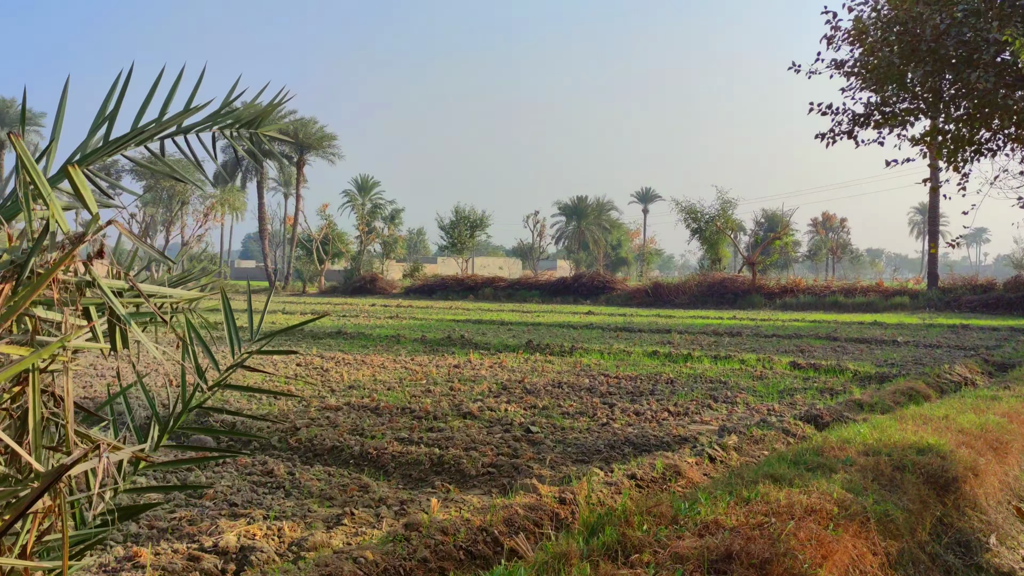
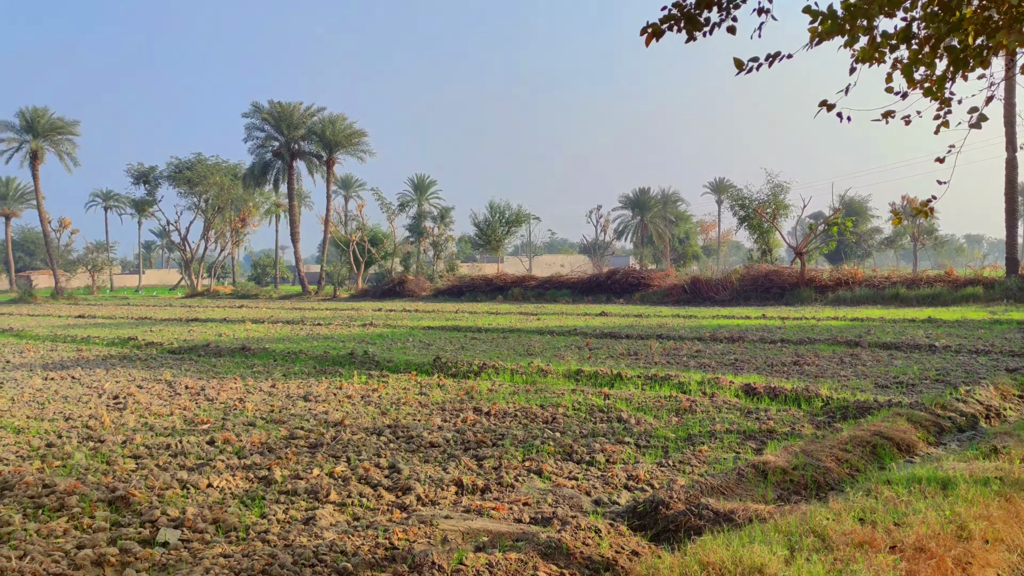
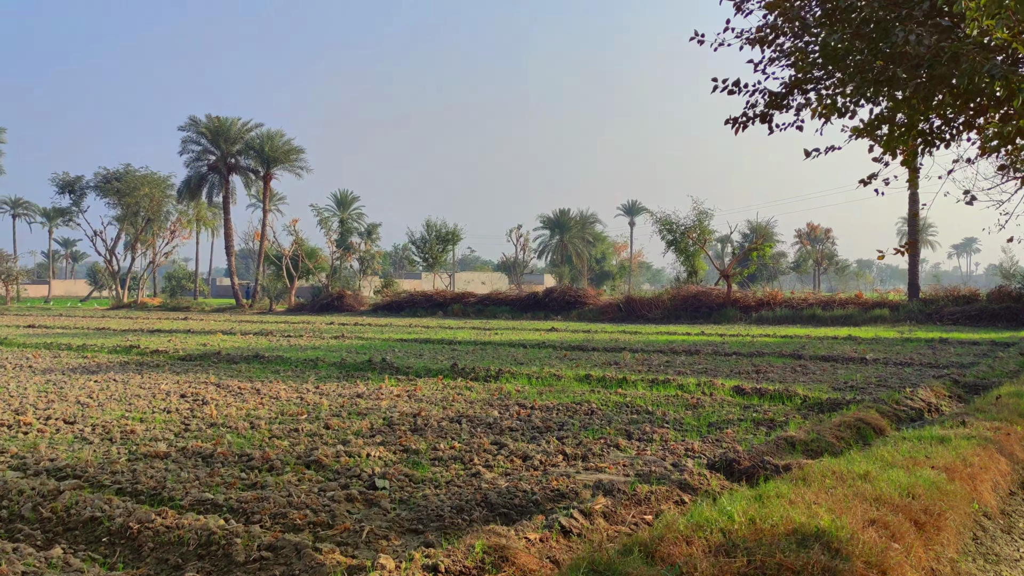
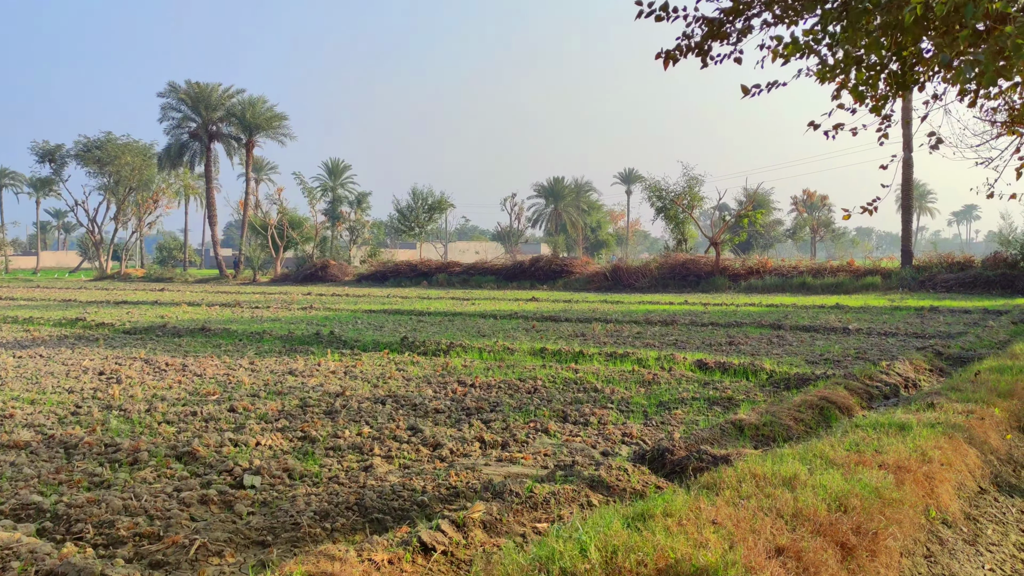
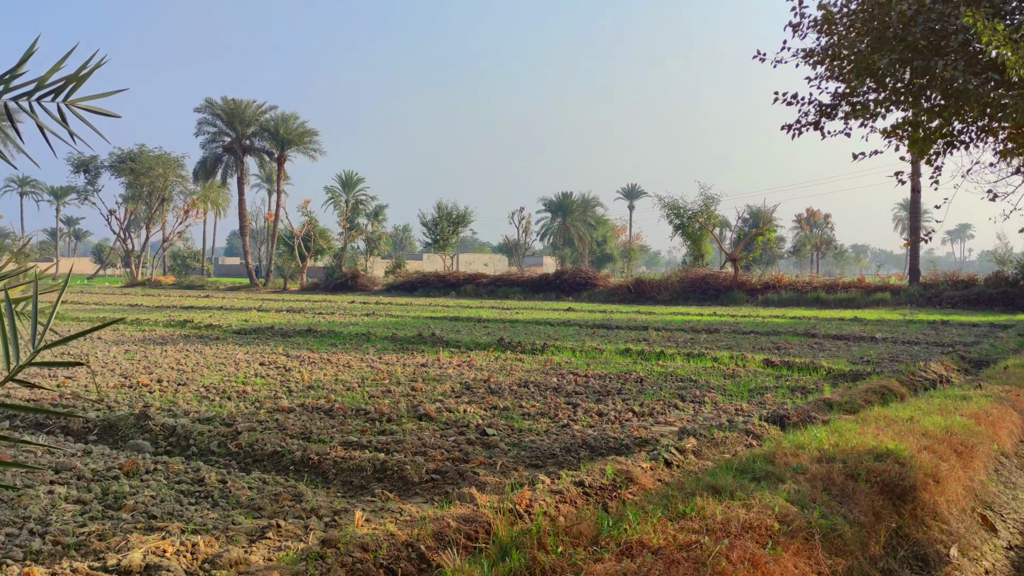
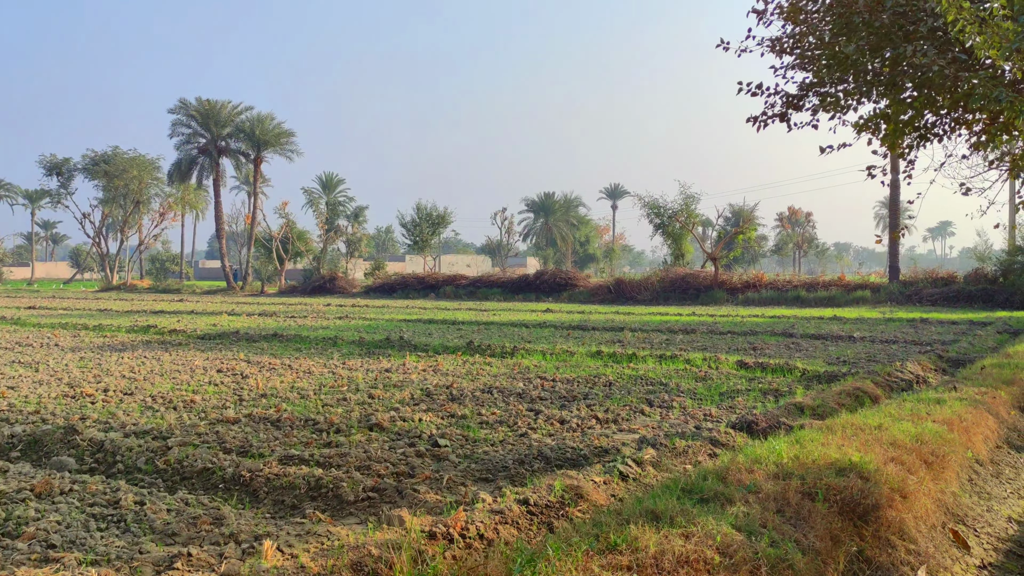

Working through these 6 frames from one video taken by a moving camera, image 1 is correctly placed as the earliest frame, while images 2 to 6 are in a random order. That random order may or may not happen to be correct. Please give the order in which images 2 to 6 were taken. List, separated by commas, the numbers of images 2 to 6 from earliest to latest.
5, 6, 3, 4, 2
